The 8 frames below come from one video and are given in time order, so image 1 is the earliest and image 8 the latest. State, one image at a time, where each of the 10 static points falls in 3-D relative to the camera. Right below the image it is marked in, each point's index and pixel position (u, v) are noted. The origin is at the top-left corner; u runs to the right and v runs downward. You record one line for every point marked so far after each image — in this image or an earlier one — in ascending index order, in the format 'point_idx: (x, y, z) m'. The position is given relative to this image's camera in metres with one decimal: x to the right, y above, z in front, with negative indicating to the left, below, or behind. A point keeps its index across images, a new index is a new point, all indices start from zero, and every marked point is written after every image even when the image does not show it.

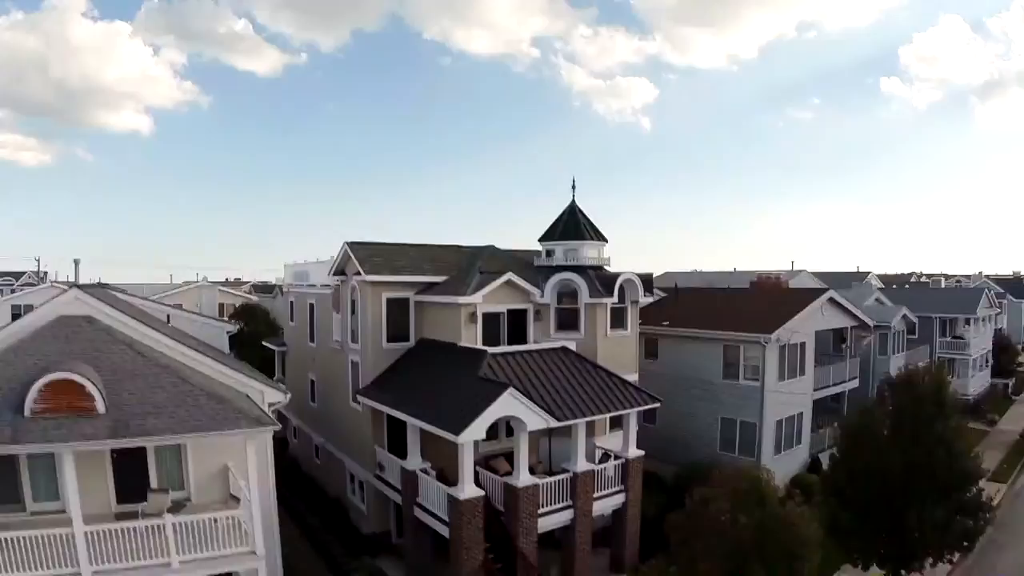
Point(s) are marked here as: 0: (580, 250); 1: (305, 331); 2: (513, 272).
0: (+1.4, +0.8, +11.4) m
1: (-5.3, -1.1, +14.7) m
2: (0.0, +0.3, +11.3) m
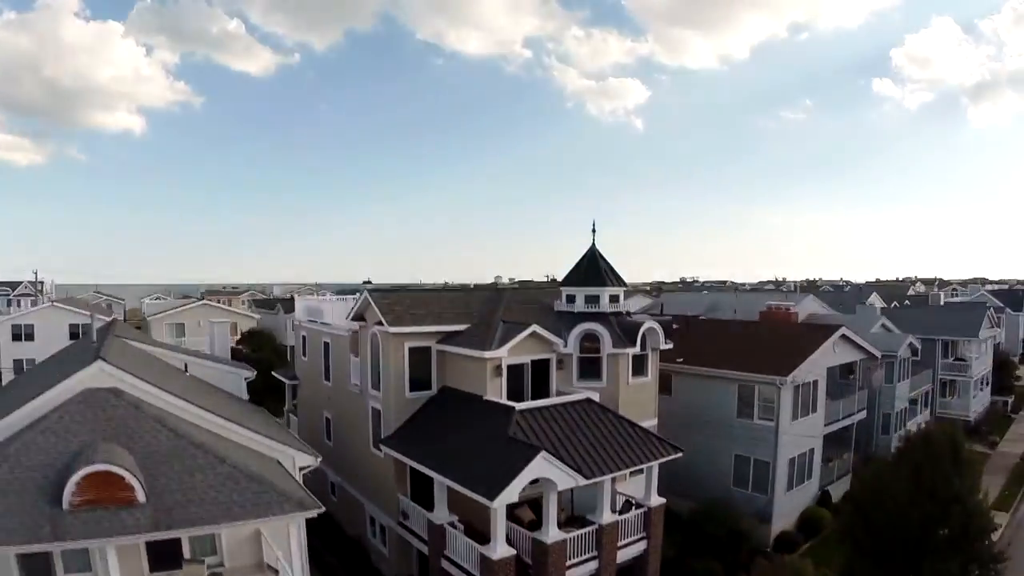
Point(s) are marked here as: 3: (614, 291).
0: (+1.8, -0.2, +11.5) m
1: (-4.9, -2.1, +14.7) m
2: (+0.4, -0.6, +11.3) m
3: (+2.0, -0.1, +11.5) m
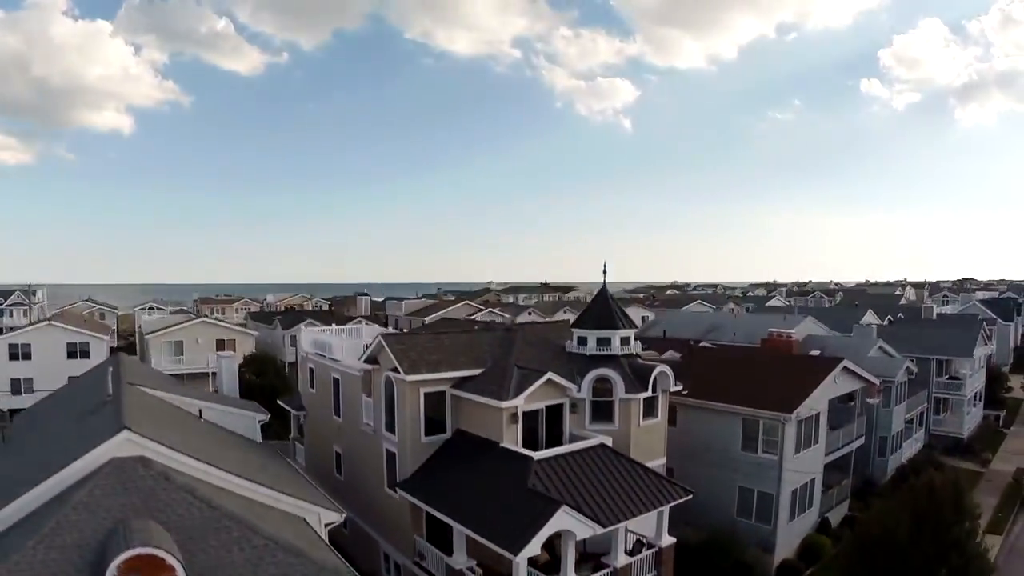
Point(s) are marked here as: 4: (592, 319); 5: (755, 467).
0: (+2.0, -1.0, +11.6) m
1: (-4.7, -2.9, +14.7) m
2: (+0.7, -1.5, +11.5) m
3: (+2.3, -0.9, +11.7) m
4: (+1.6, -0.6, +11.8) m
5: (+6.3, -4.6, +14.9) m
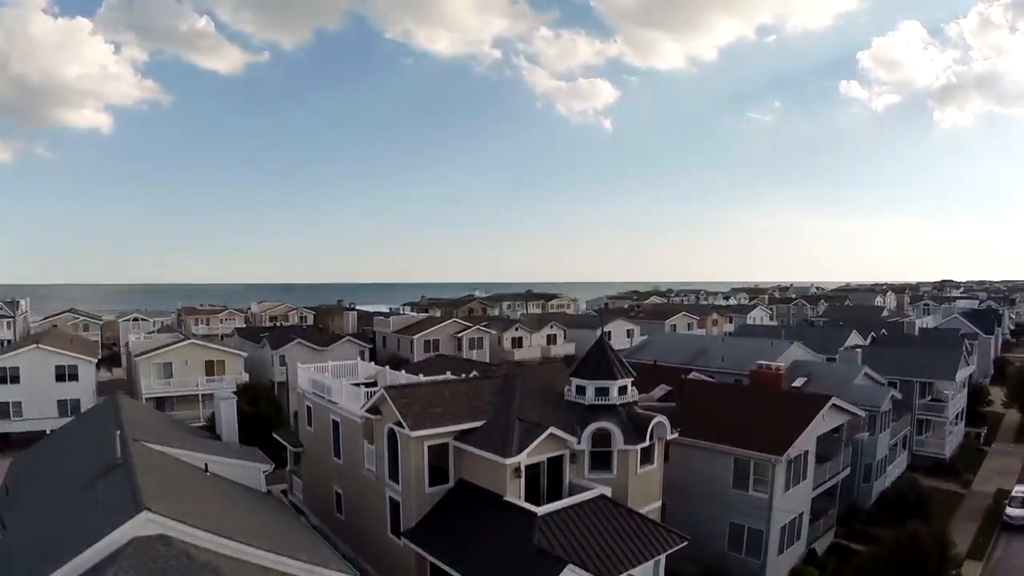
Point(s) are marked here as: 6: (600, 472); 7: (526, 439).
0: (+2.1, -2.1, +11.9) m
1: (-4.7, -4.0, +14.9) m
2: (+0.7, -2.5, +11.7) m
3: (+2.3, -2.0, +12.0) m
4: (+1.6, -1.7, +12.1) m
5: (+6.2, -5.7, +15.3) m
6: (+1.8, -3.7, +11.7) m
7: (+0.2, -2.7, +10.6) m
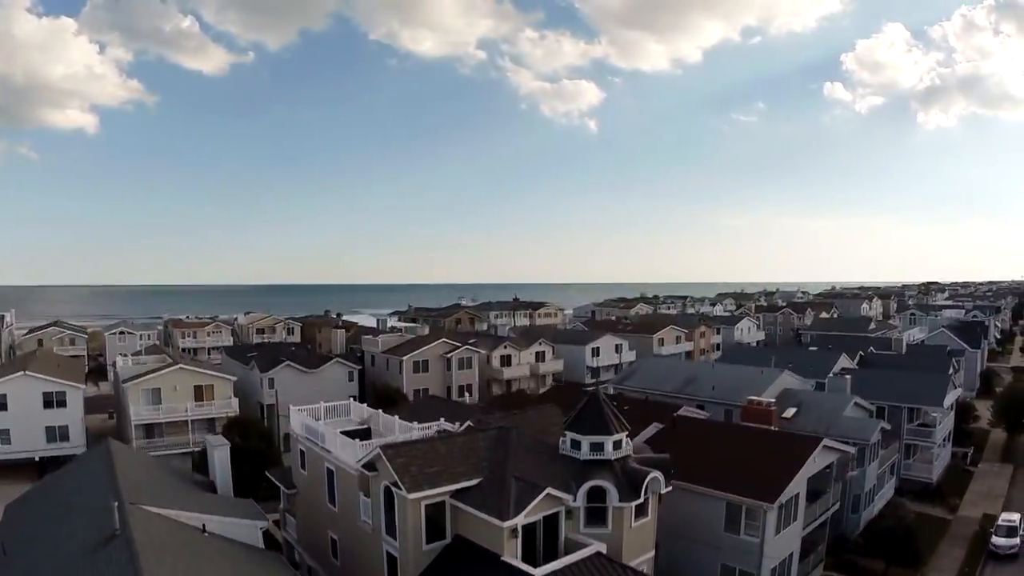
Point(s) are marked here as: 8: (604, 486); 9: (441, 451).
0: (+2.0, -3.2, +12.0) m
1: (-4.9, -5.1, +14.8) m
2: (+0.6, -3.7, +11.8) m
3: (+2.2, -3.2, +12.1) m
4: (+1.6, -2.8, +12.2) m
5: (+6.1, -6.9, +15.5) m
6: (+1.7, -4.9, +11.8) m
7: (+0.2, -3.9, +10.7) m
8: (+1.8, -3.9, +11.6) m
9: (-1.4, -3.3, +11.7) m
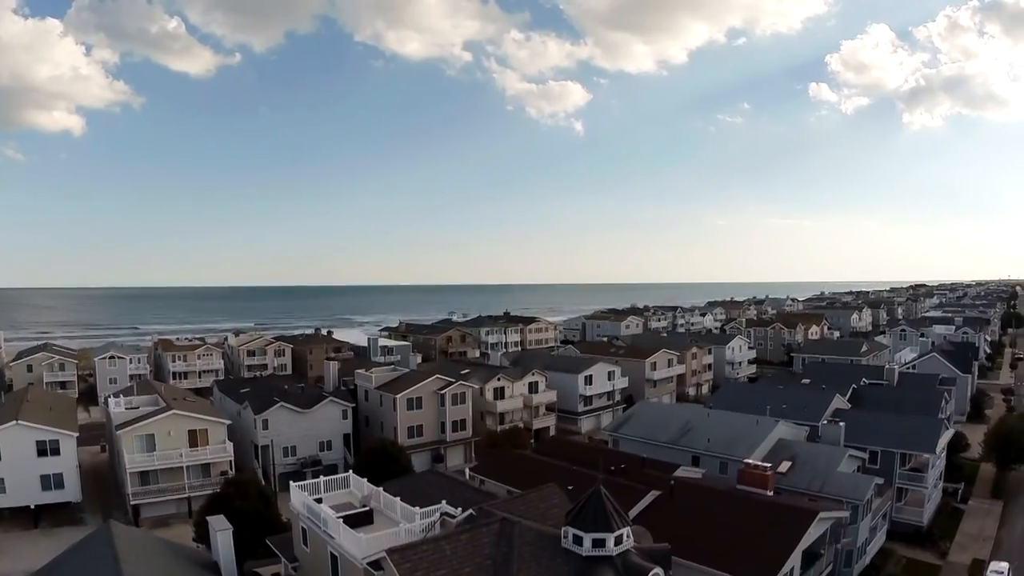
0: (+2.0, -5.3, +12.2) m
1: (-4.9, -7.3, +14.9) m
2: (+0.7, -5.8, +12.0) m
3: (+2.3, -5.2, +12.3) m
4: (+1.6, -4.9, +12.4) m
5: (+6.1, -9.1, +15.6) m
6: (+1.8, -7.0, +11.9) m
7: (+0.3, -5.9, +10.8) m
8: (+1.9, -6.0, +11.8) m
9: (-1.4, -5.4, +11.9) m
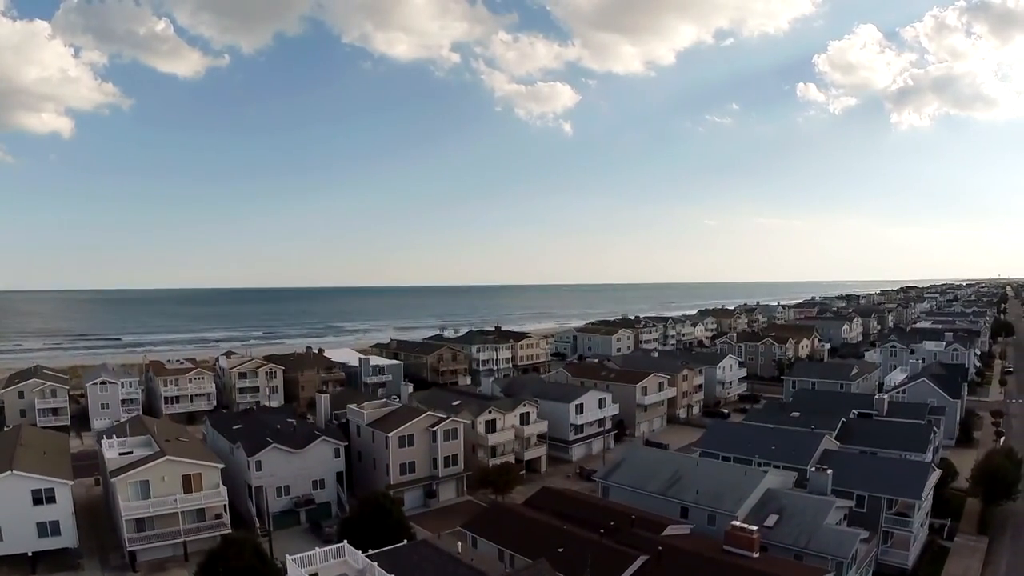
0: (+1.9, -7.5, +12.6) m
1: (-5.1, -9.5, +15.2) m
2: (+0.5, -7.9, +12.4) m
3: (+2.1, -7.4, +12.7) m
4: (+1.5, -7.1, +12.8) m
5: (+5.8, -11.4, +16.0) m
6: (+1.6, -9.1, +12.3) m
7: (+0.1, -8.1, +11.2) m
8: (+1.7, -8.2, +12.2) m
9: (-1.5, -7.5, +12.2) m
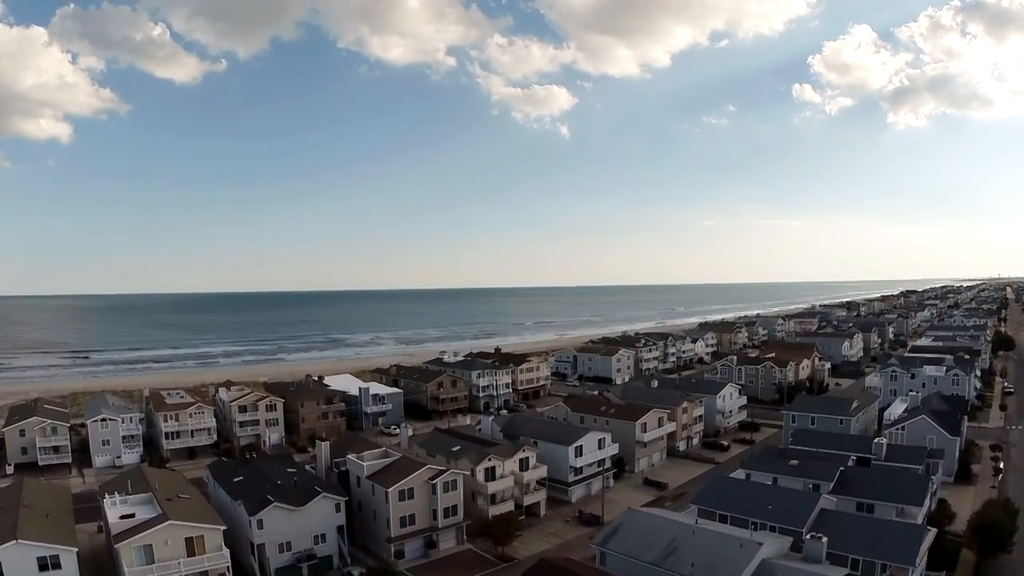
0: (+1.8, -10.6, +13.2) m
1: (-5.1, -12.6, +15.7) m
2: (+0.5, -11.0, +12.9) m
3: (+2.1, -10.5, +13.3) m
4: (+1.4, -10.2, +13.4) m
5: (+5.8, -14.6, +16.5) m
6: (+1.5, -12.2, +12.8) m
7: (+0.1, -11.1, +11.8) m
8: (+1.7, -11.3, +12.8) m
9: (-1.6, -10.6, +12.8) m
